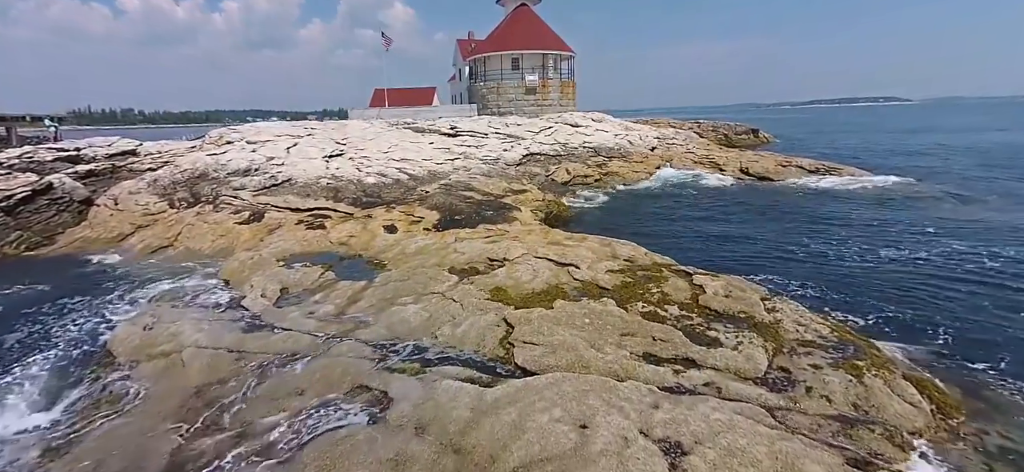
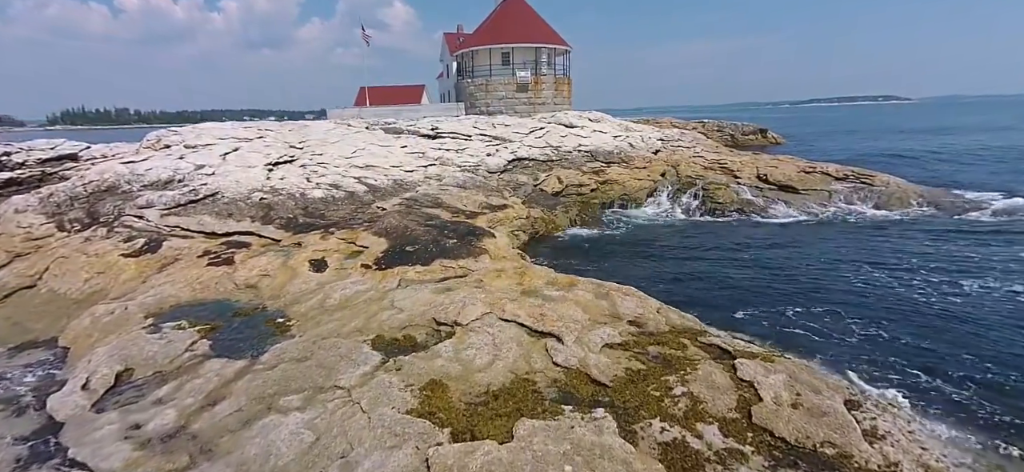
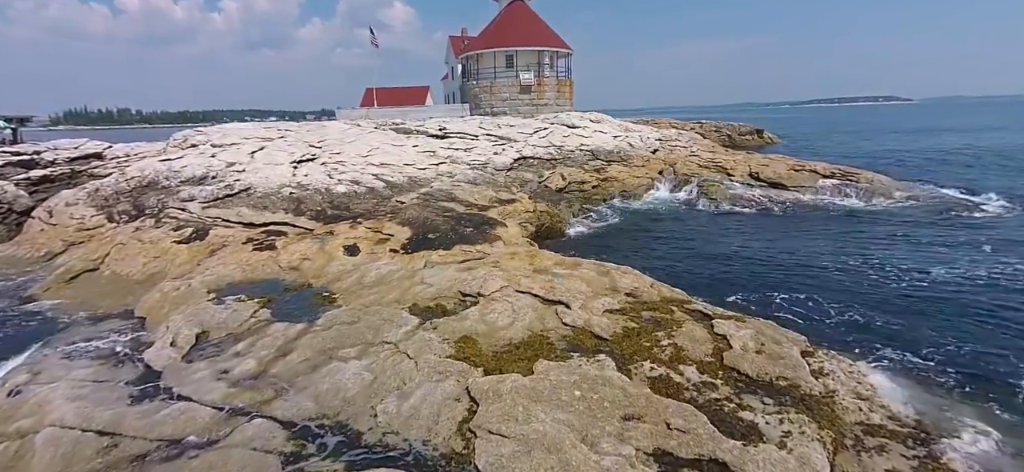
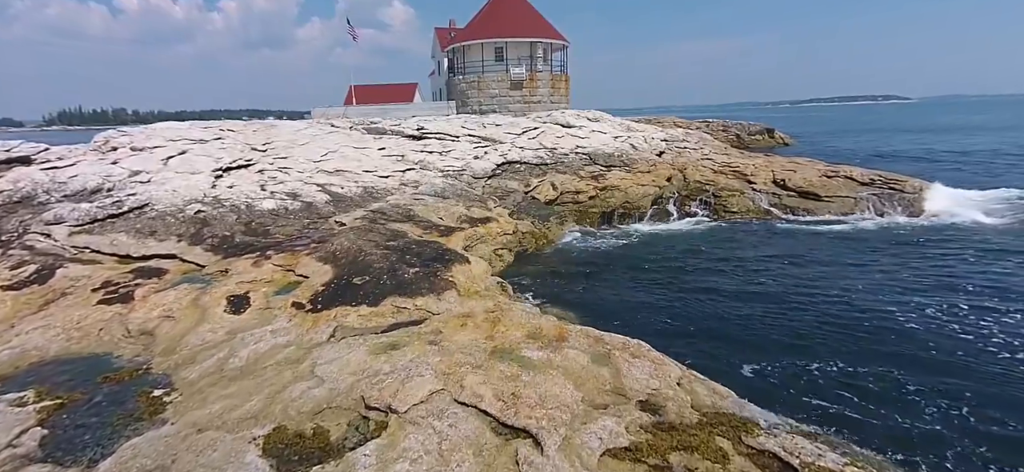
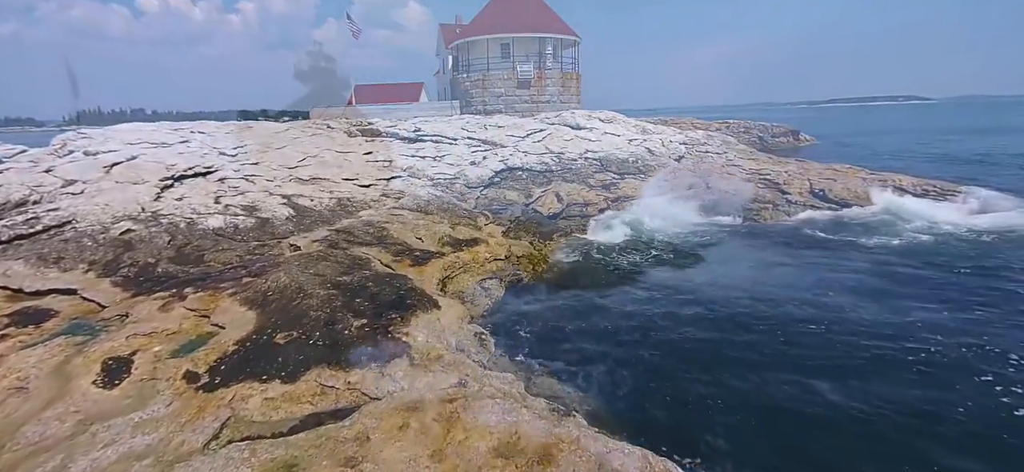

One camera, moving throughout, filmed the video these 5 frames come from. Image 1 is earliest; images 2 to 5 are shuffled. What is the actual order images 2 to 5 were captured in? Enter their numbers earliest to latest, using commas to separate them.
3, 2, 4, 5
